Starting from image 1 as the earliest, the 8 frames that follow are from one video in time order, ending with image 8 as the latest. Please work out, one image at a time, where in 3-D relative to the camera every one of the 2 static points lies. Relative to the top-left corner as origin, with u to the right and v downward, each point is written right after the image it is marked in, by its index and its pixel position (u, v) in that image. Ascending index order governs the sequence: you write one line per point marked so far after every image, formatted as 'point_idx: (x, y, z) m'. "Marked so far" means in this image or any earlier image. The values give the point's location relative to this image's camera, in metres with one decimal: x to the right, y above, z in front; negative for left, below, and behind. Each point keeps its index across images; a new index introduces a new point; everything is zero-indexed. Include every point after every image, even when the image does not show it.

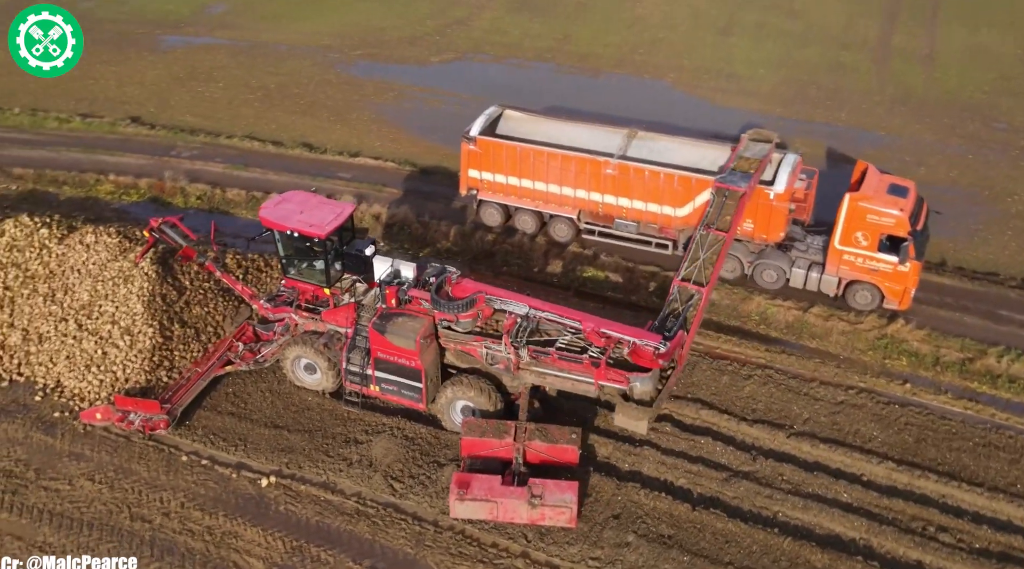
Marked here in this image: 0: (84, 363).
0: (-7.2, -1.3, +14.0) m
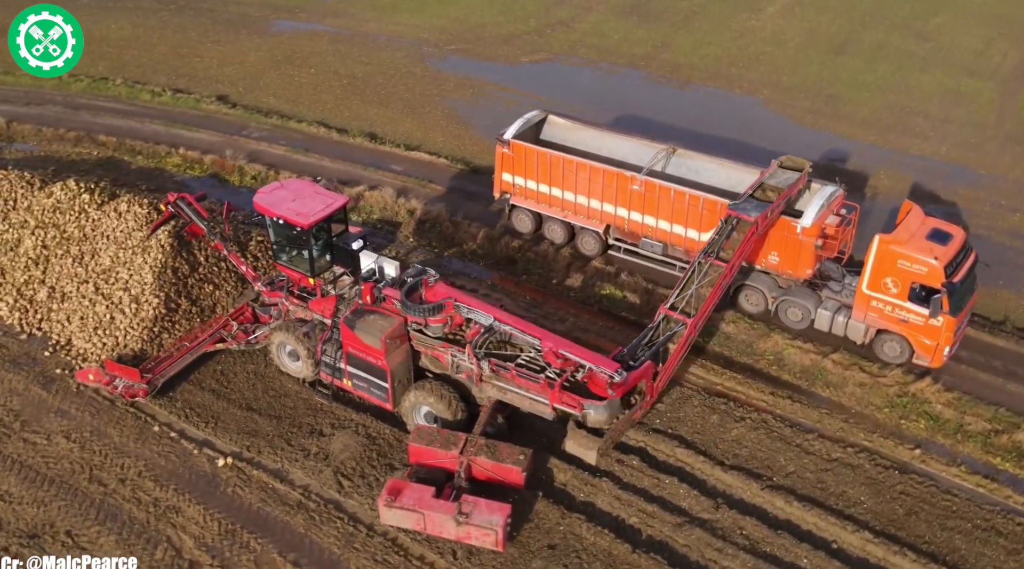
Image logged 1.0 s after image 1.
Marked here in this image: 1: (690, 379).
0: (-7.3, -0.7, +14.6) m
1: (+2.9, -1.5, +13.5) m
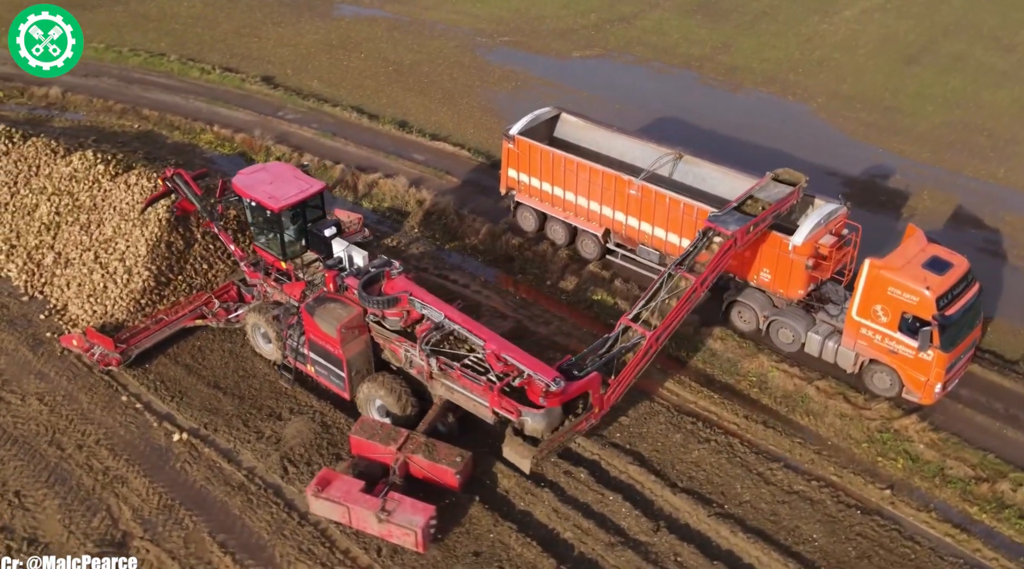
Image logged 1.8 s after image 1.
0: (-7.6, -0.1, +15.0) m
1: (+2.3, -1.7, +13.0) m
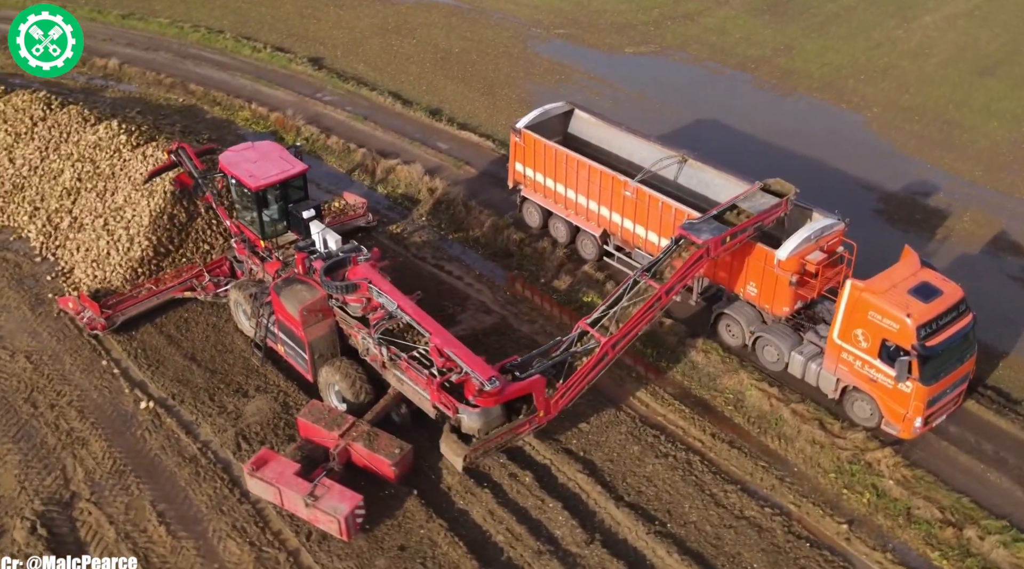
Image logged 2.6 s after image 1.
0: (-7.8, +0.5, +15.6) m
1: (+1.8, -1.8, +12.6) m
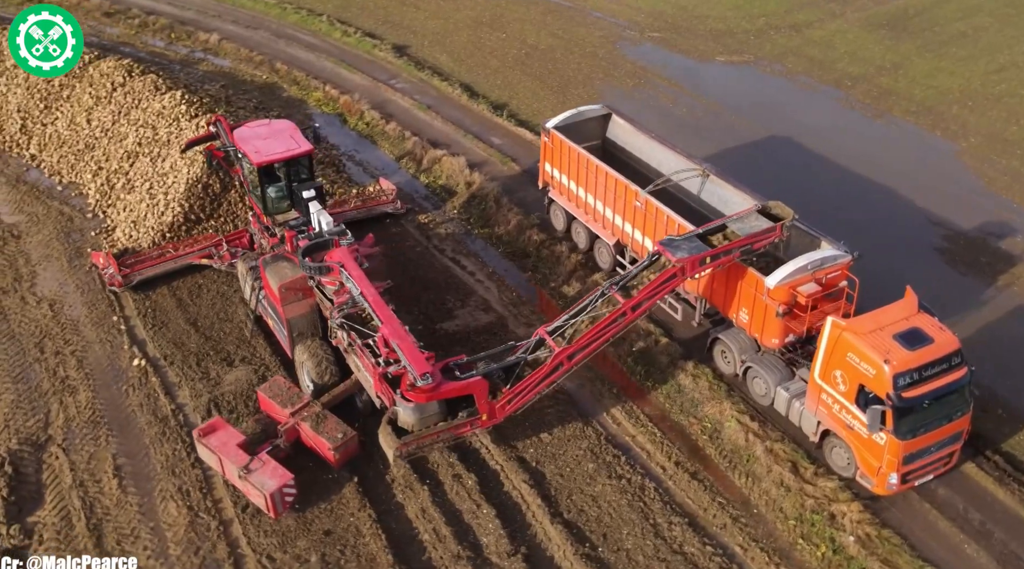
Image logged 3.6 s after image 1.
0: (-7.4, +1.3, +16.4) m
1: (+1.3, -2.0, +12.1) m
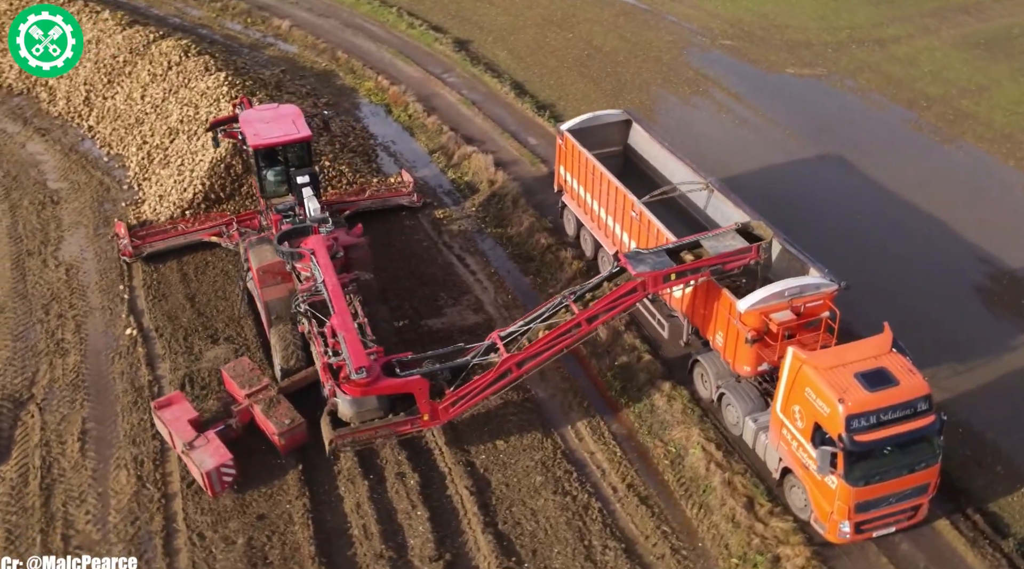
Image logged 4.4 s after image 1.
0: (-7.2, +1.8, +17.0) m
1: (+0.7, -2.1, +11.8) m
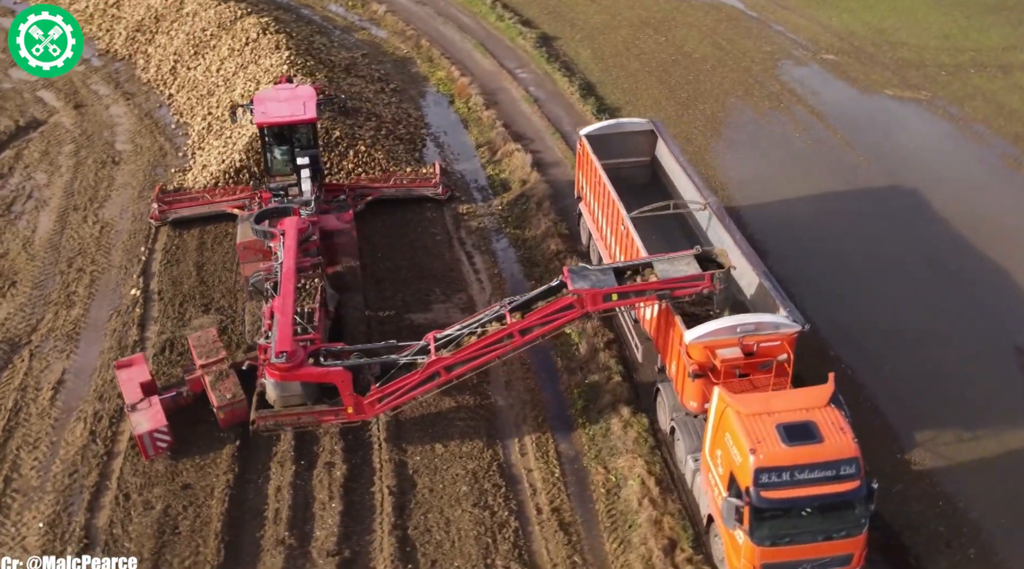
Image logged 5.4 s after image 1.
0: (-6.6, +2.6, +17.8) m
1: (0.0, -2.2, +11.5) m
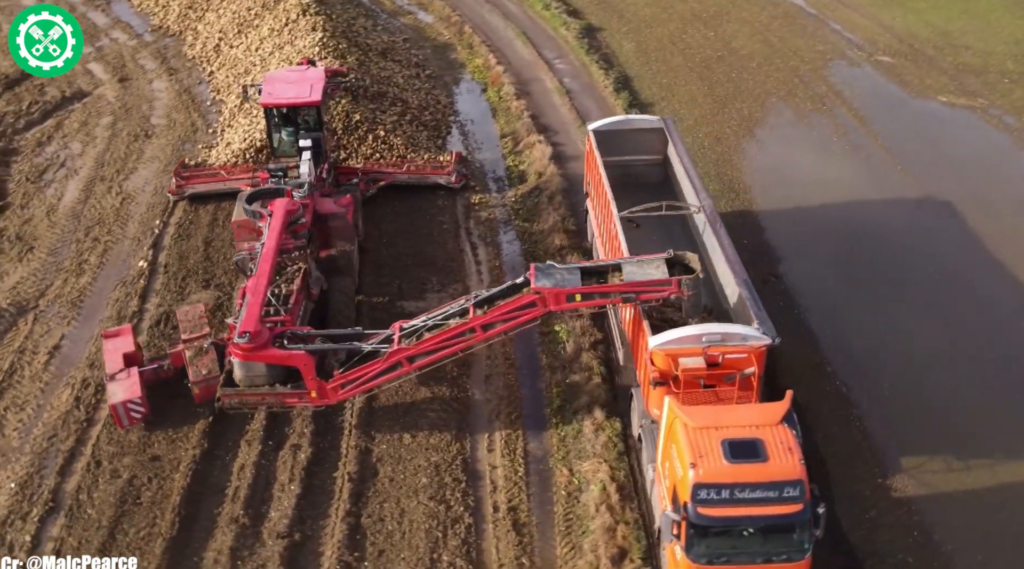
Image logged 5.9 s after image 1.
0: (-6.2, +3.1, +18.2) m
1: (-0.5, -2.1, +11.4) m
